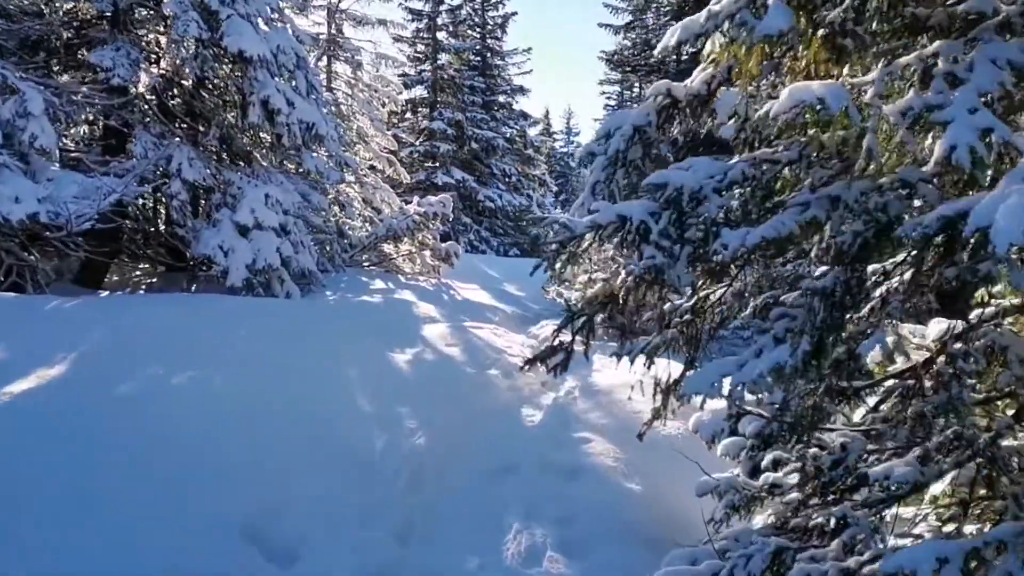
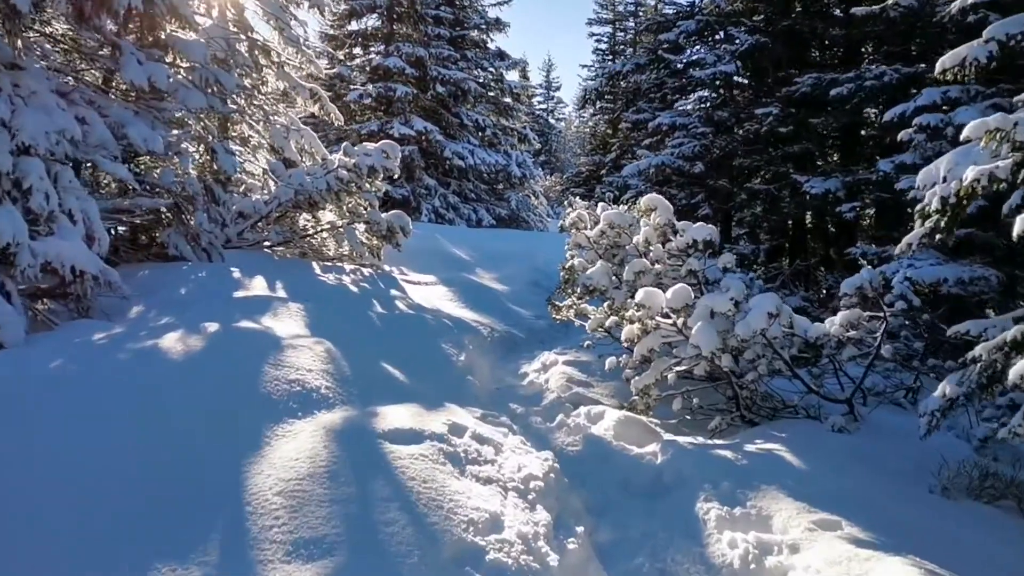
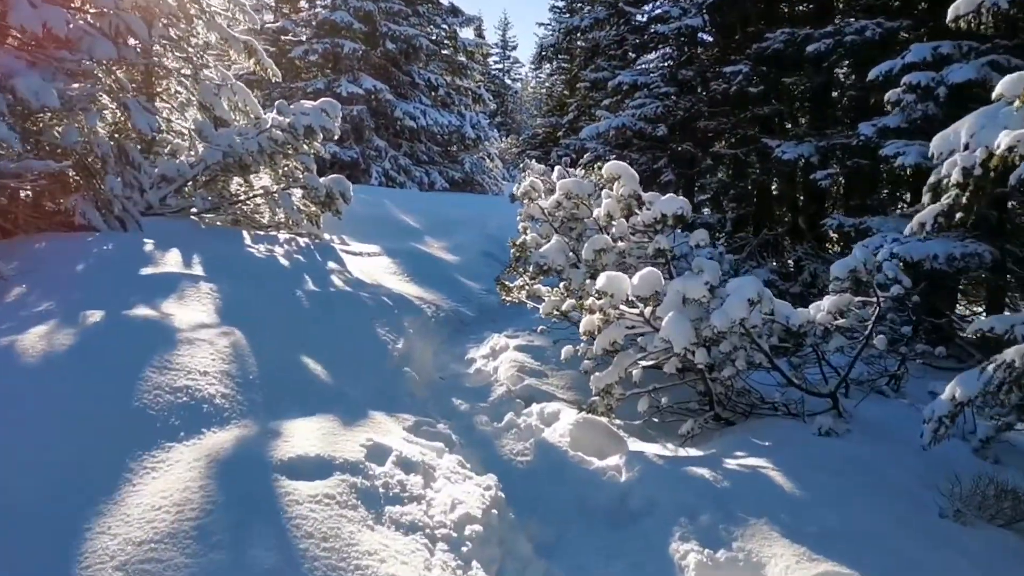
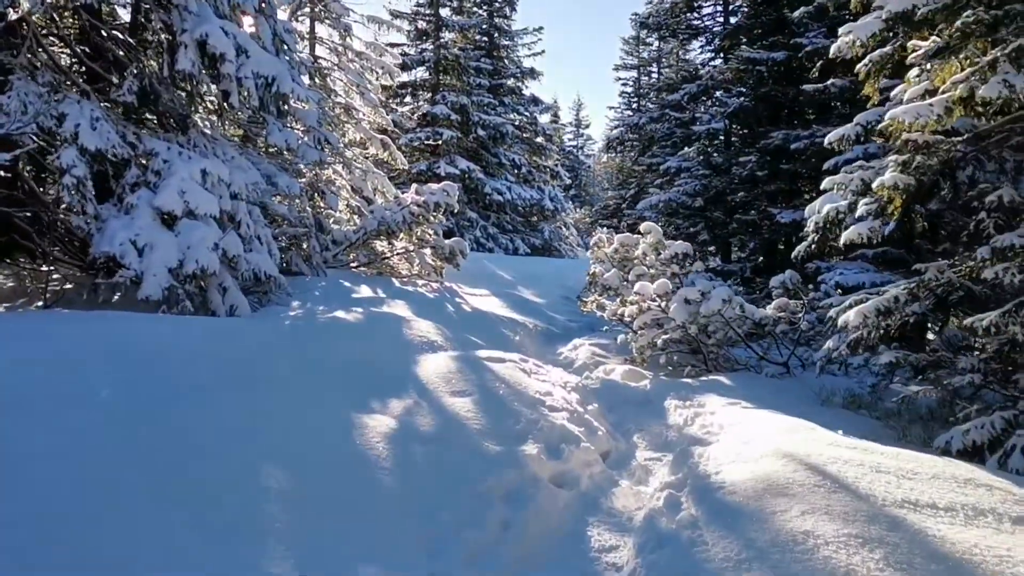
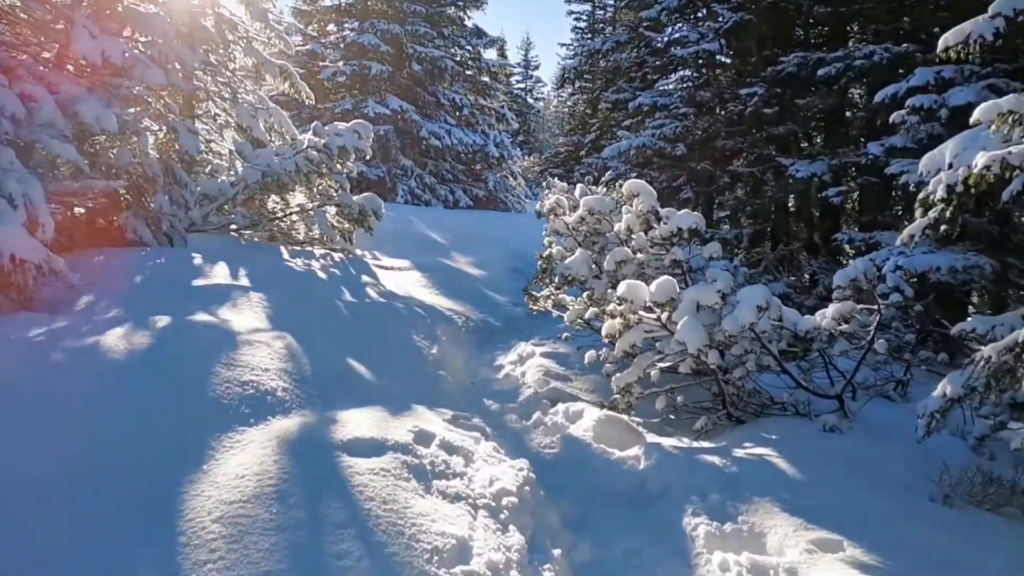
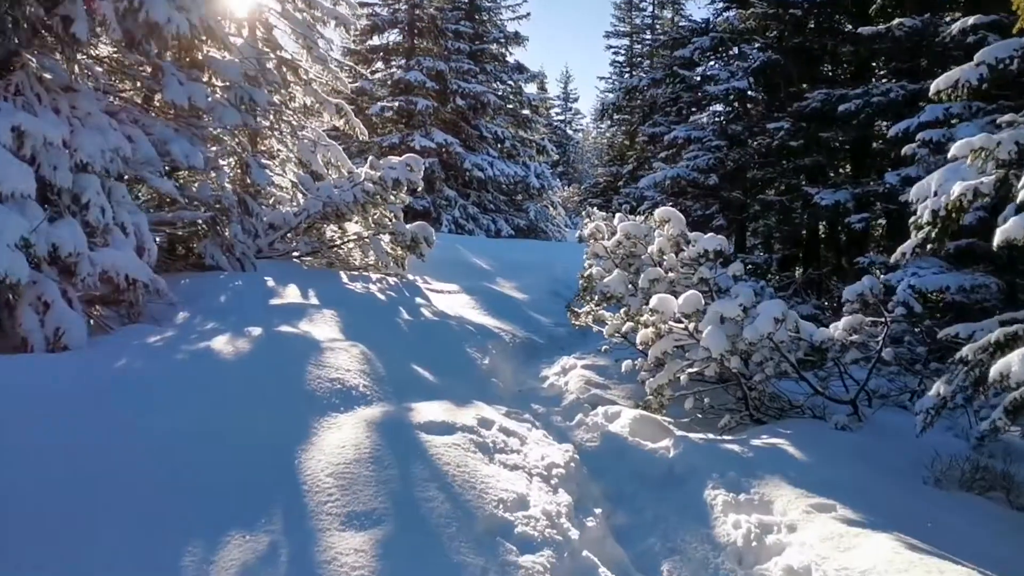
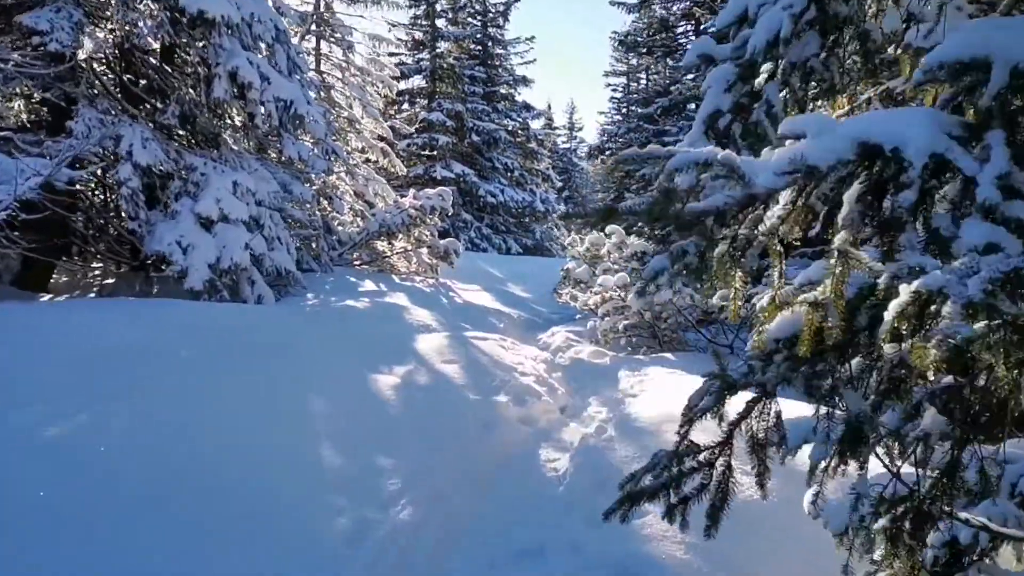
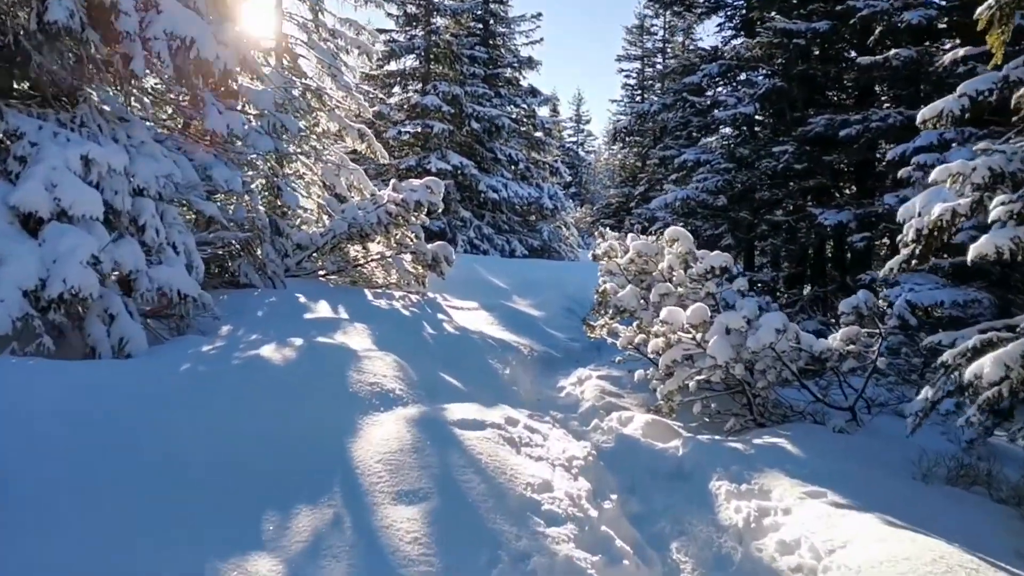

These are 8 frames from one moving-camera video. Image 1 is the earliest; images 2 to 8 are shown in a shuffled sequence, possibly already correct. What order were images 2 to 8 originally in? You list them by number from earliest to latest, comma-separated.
7, 4, 8, 6, 2, 5, 3
